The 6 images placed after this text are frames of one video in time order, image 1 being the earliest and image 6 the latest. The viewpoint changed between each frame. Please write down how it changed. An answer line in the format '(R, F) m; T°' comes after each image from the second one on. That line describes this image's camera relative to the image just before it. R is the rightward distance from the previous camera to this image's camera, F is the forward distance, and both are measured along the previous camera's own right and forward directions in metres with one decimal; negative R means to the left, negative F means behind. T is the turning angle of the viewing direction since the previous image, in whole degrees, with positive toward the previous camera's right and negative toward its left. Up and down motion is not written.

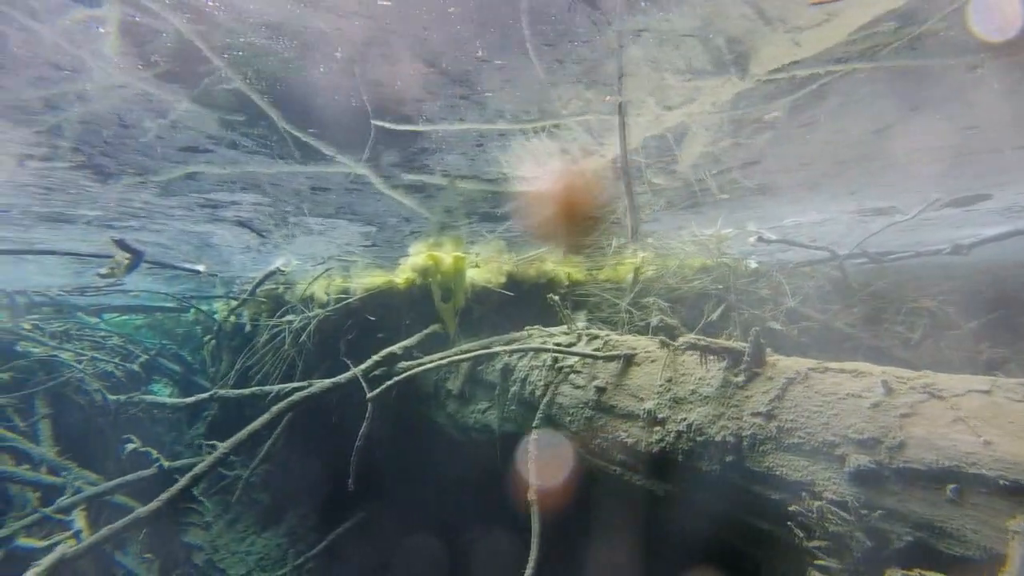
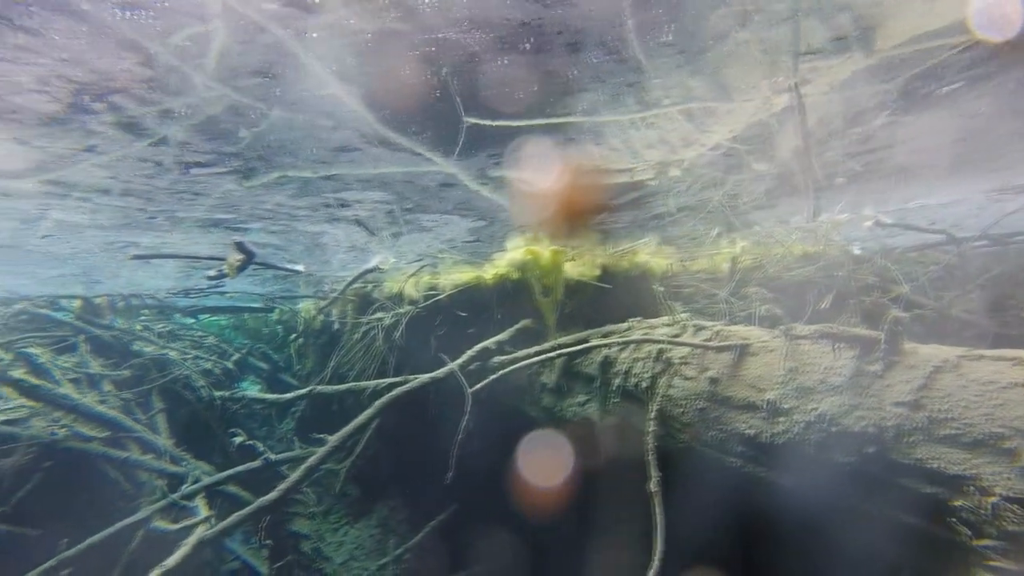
(-0.4, 0.0) m; -5°
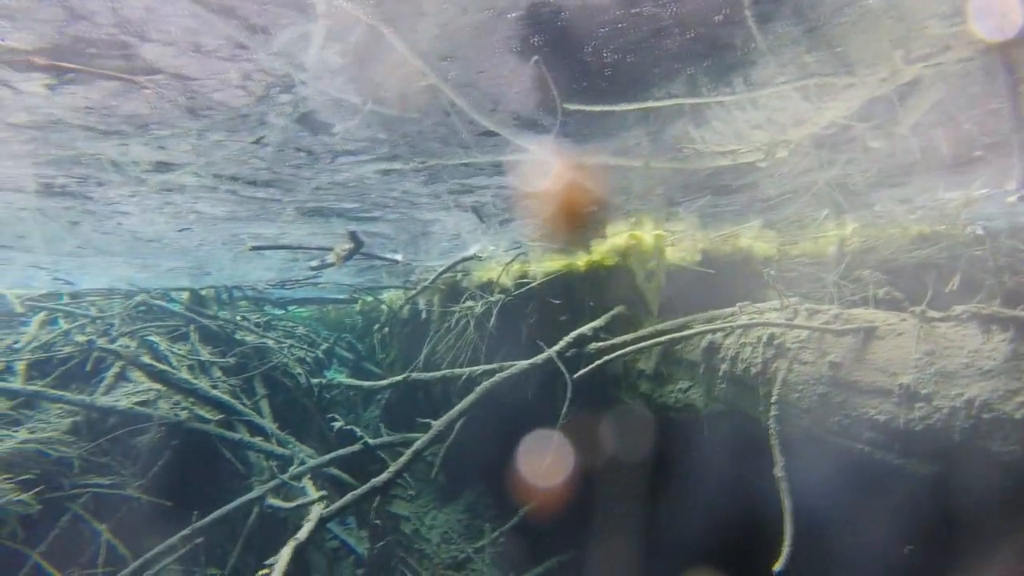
(-0.4, 0.0) m; -5°
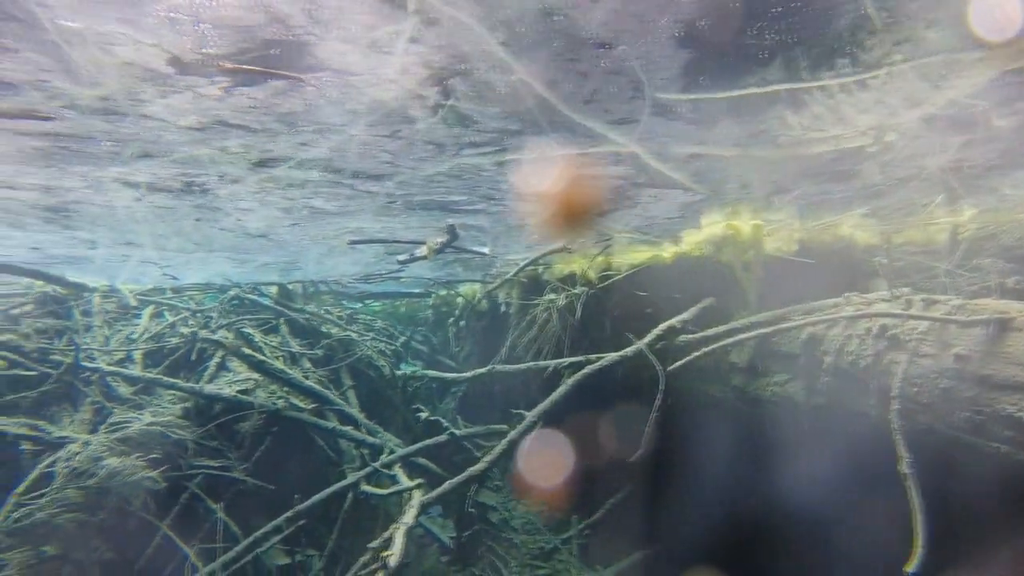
(-0.3, 0.0) m; -5°
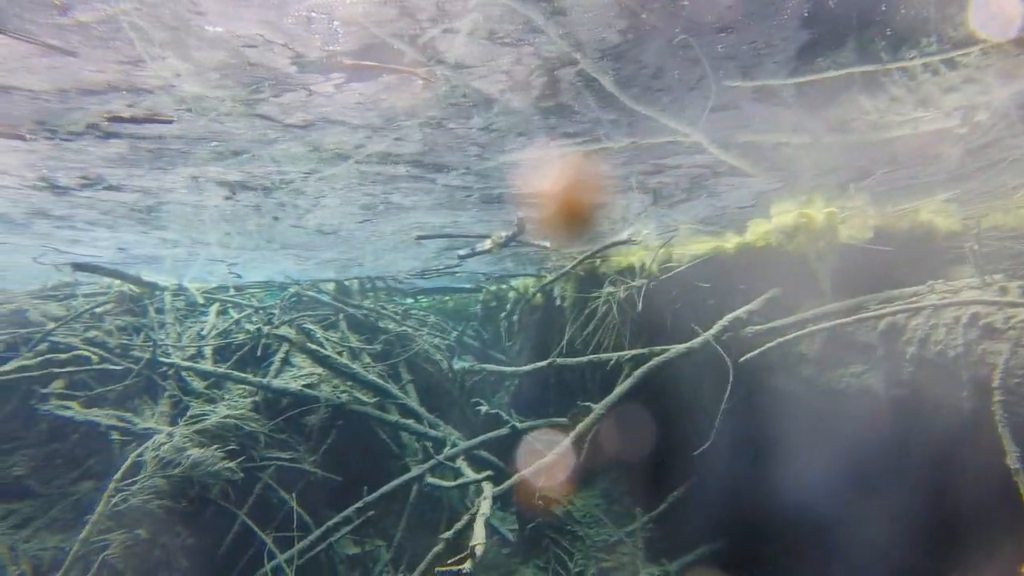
(-0.3, 0.0) m; -3°
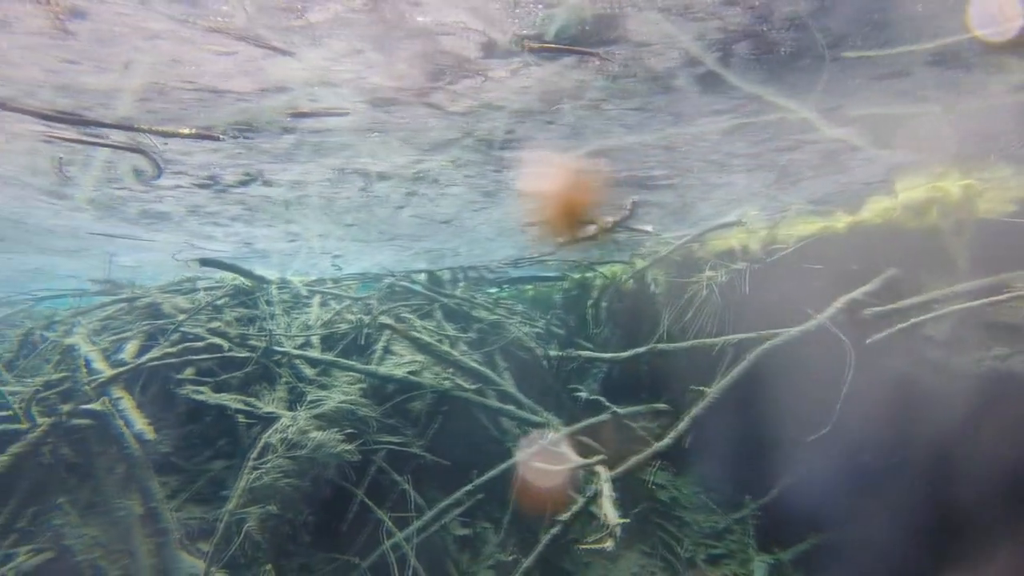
(-0.4, -0.1) m; -6°
